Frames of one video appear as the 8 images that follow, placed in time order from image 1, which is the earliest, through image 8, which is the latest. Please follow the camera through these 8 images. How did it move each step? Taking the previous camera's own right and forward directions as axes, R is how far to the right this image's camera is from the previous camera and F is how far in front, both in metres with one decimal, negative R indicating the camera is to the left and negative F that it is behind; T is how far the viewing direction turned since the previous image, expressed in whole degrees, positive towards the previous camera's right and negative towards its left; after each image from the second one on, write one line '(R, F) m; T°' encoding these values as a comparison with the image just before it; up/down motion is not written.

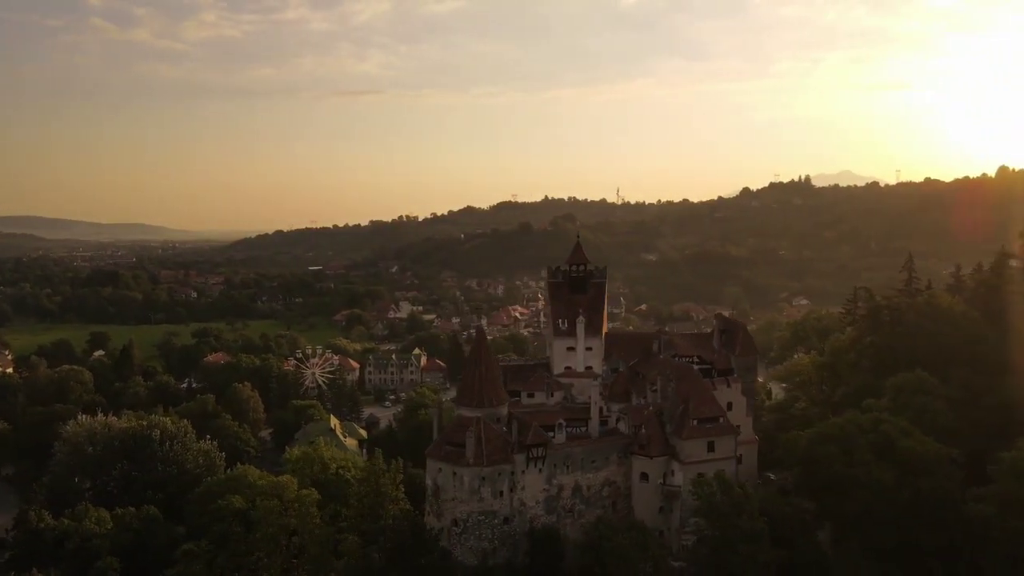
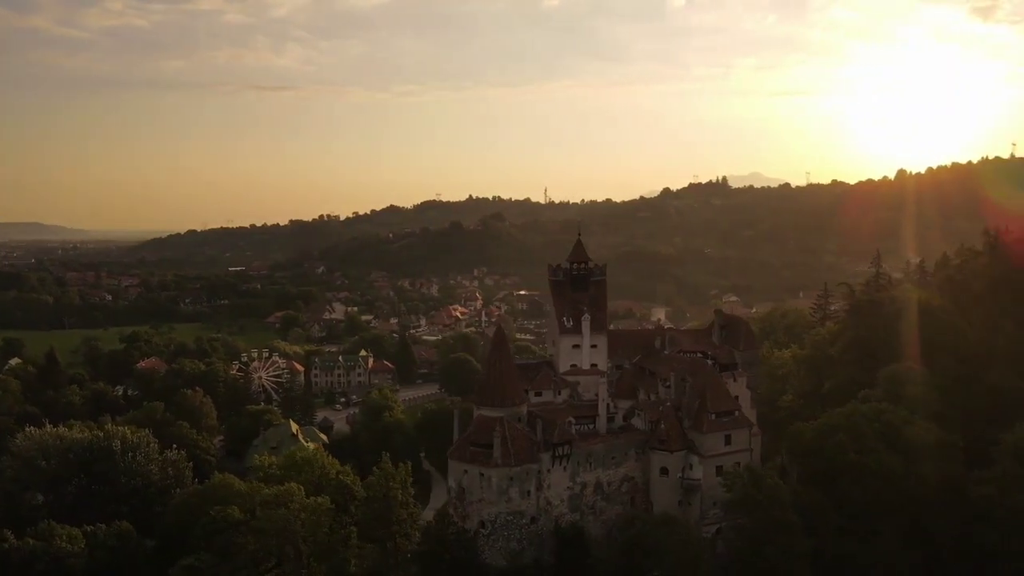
(-4.3, +0.4) m; +6°
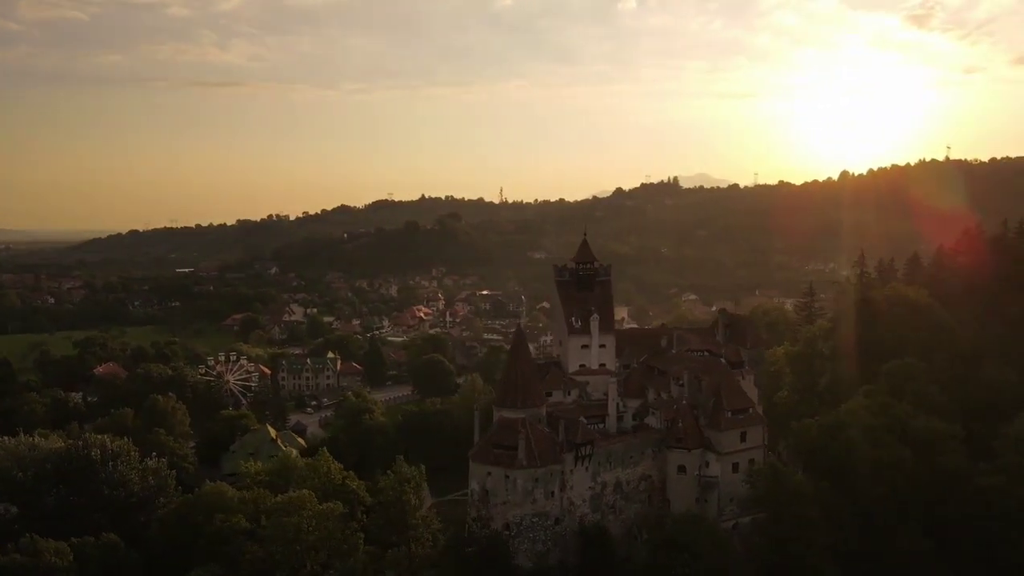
(-3.0, +0.2) m; +4°
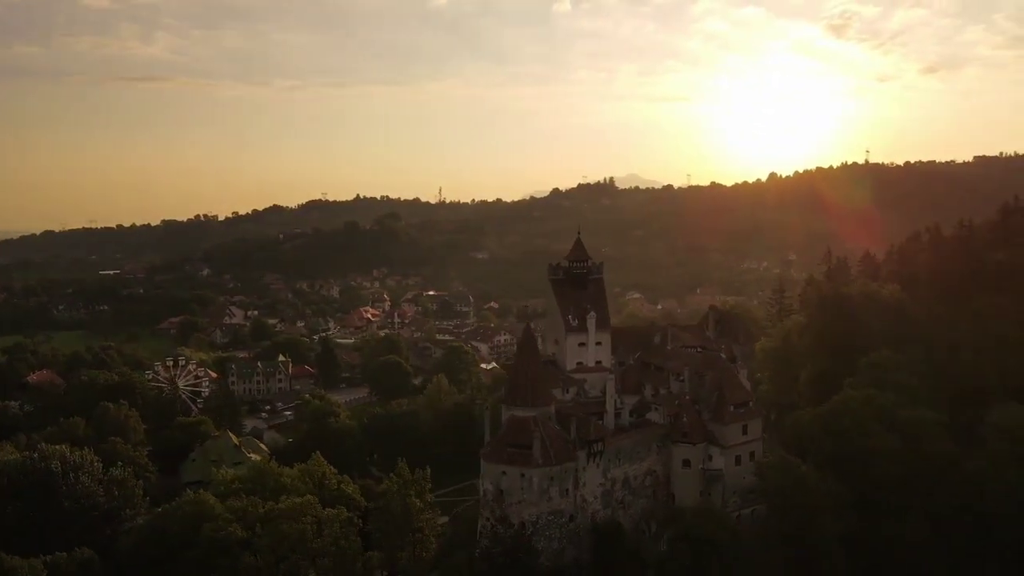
(-3.2, +0.3) m; +5°
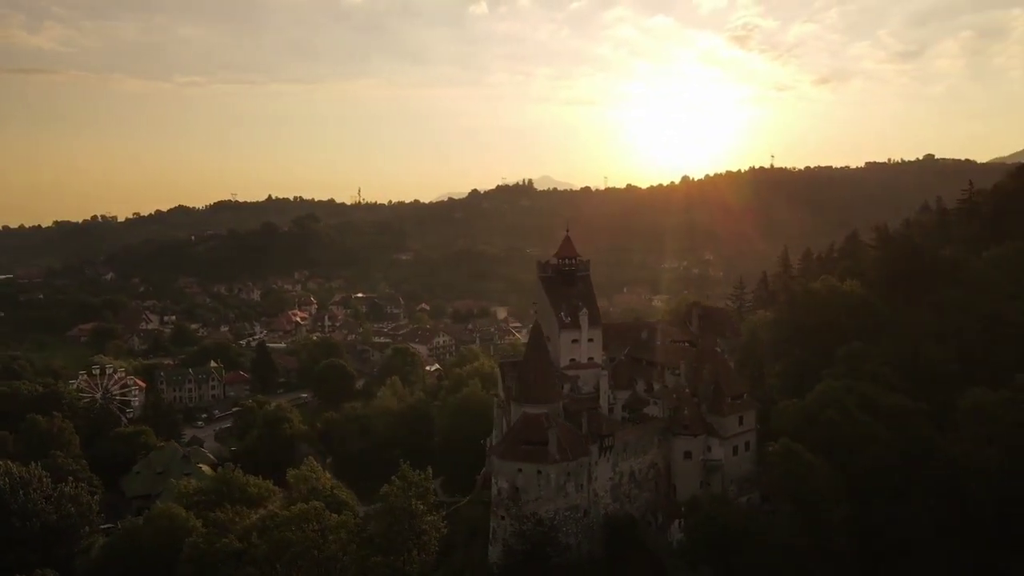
(-4.1, +0.4) m; +7°
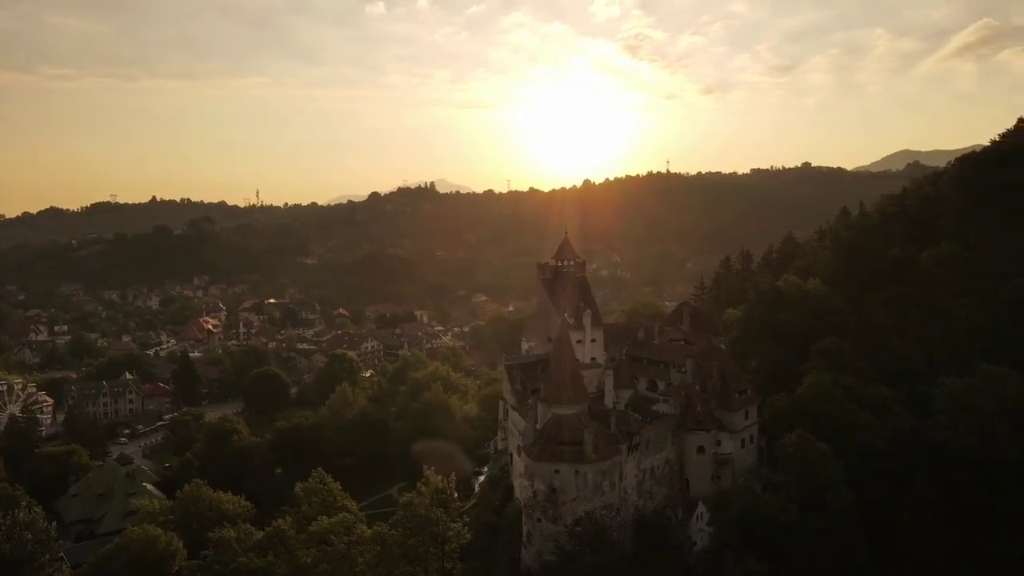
(-5.6, +0.5) m; +8°
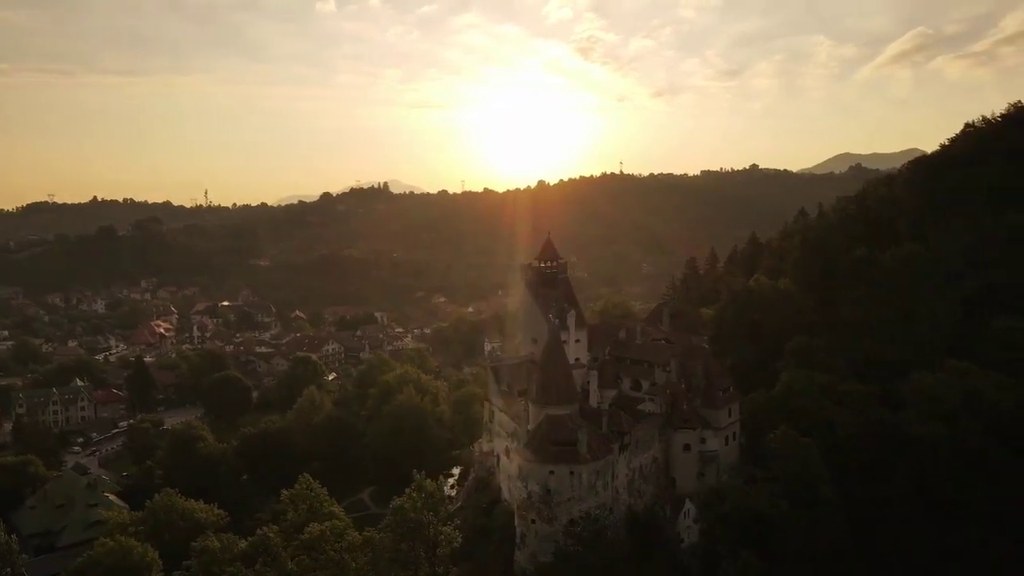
(-1.7, +0.1) m; +4°
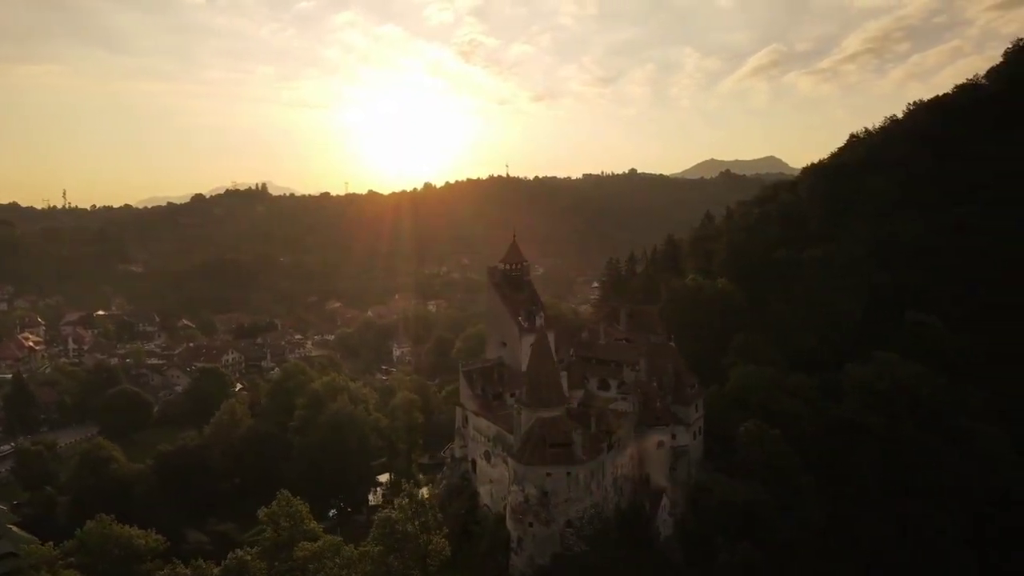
(-4.6, +0.5) m; +9°
